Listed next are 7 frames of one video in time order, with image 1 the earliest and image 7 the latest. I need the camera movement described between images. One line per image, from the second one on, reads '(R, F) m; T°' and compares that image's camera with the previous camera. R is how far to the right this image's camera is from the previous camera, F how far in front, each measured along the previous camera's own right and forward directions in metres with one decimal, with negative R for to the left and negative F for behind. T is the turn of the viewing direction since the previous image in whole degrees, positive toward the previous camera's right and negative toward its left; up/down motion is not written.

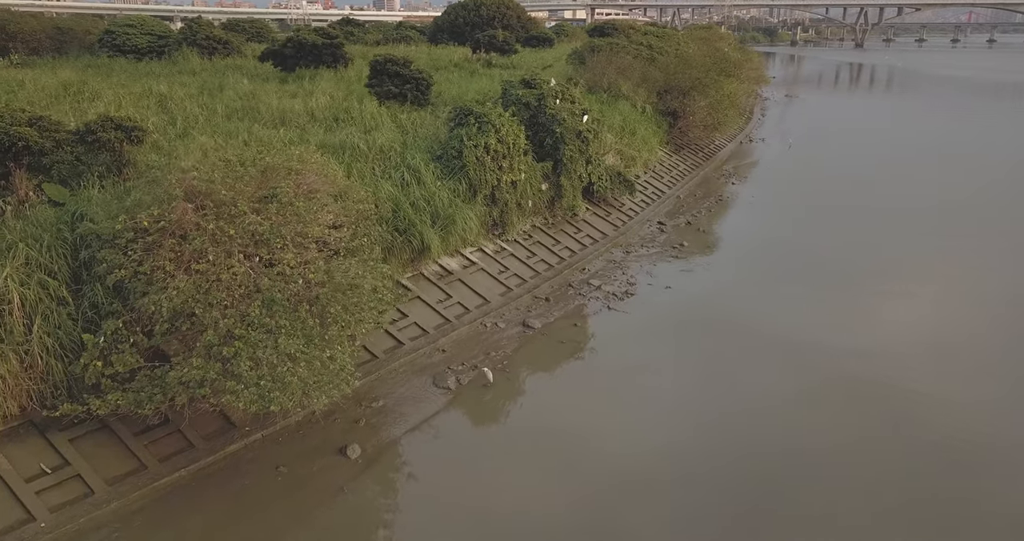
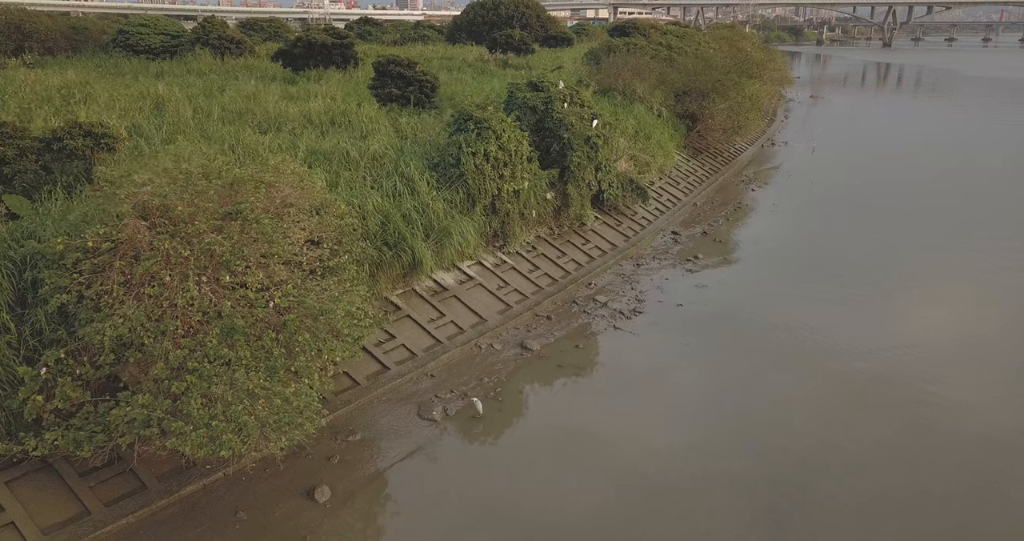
(+0.2, +0.4) m; -2°
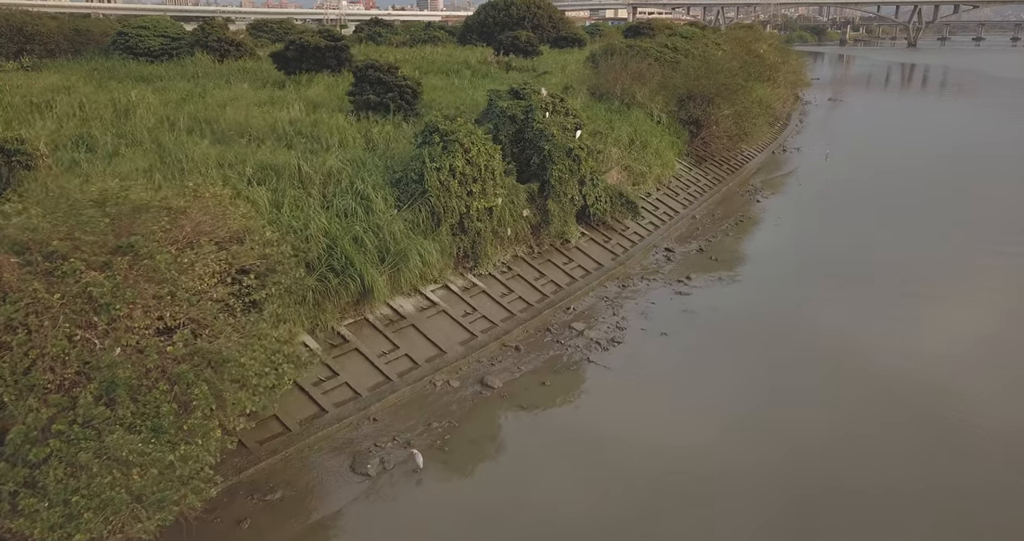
(+0.4, +0.5) m; -1°
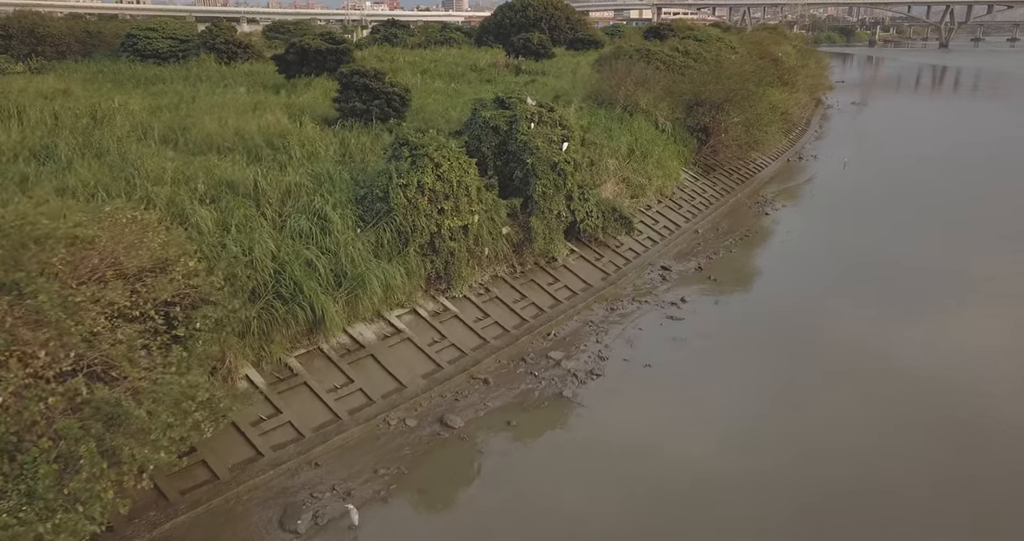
(+0.4, +0.4) m; -2°
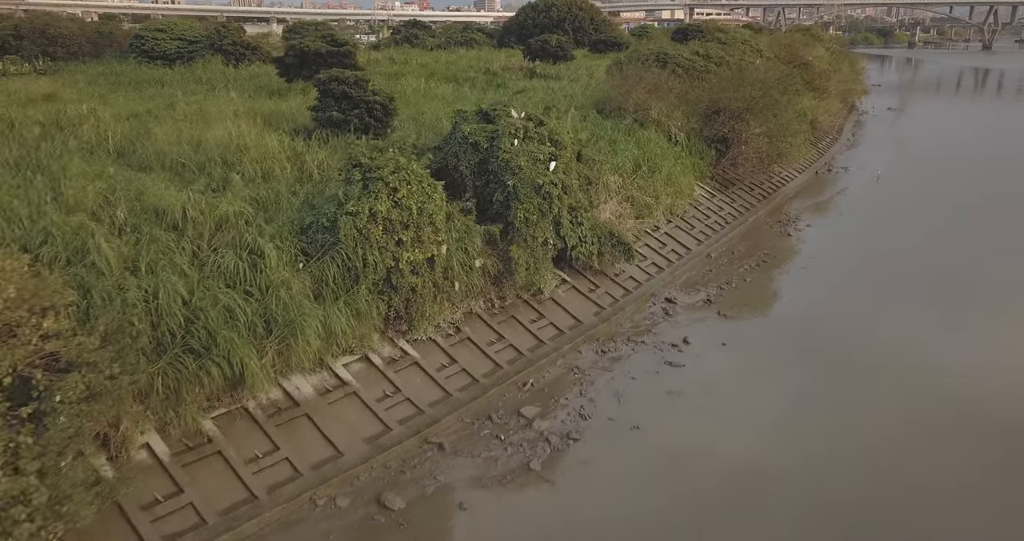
(+0.4, +0.8) m; -2°
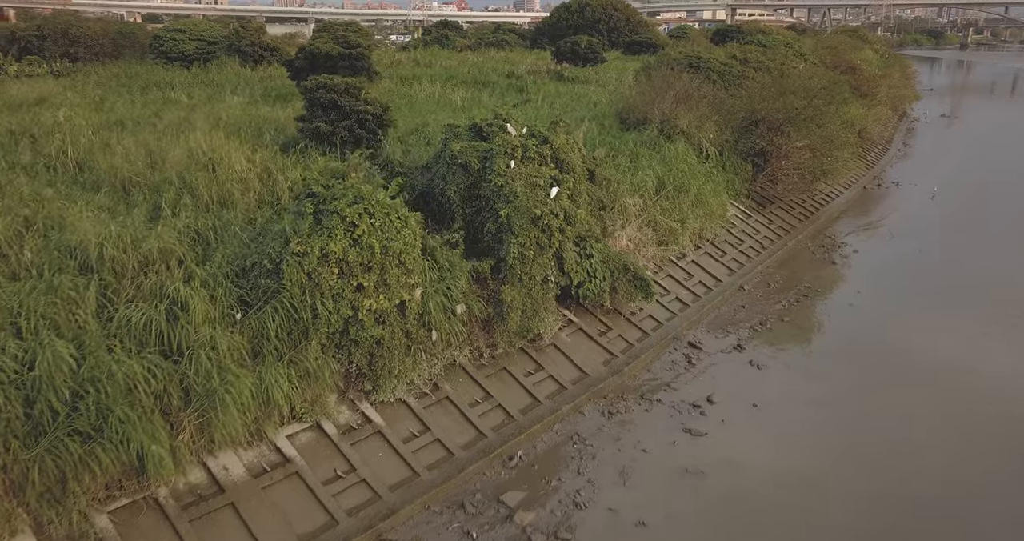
(+0.3, +0.9) m; -3°
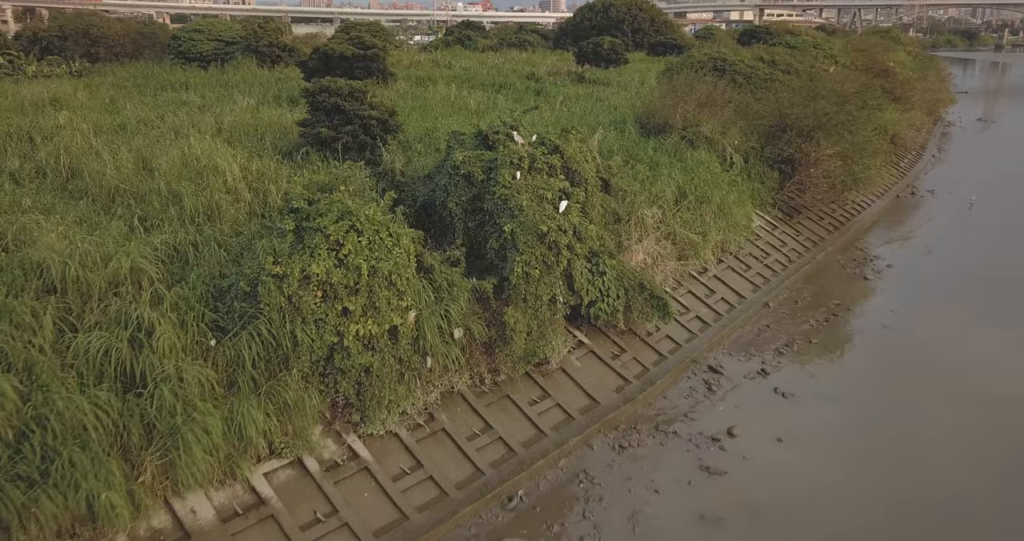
(+0.1, +0.4) m; -2°
